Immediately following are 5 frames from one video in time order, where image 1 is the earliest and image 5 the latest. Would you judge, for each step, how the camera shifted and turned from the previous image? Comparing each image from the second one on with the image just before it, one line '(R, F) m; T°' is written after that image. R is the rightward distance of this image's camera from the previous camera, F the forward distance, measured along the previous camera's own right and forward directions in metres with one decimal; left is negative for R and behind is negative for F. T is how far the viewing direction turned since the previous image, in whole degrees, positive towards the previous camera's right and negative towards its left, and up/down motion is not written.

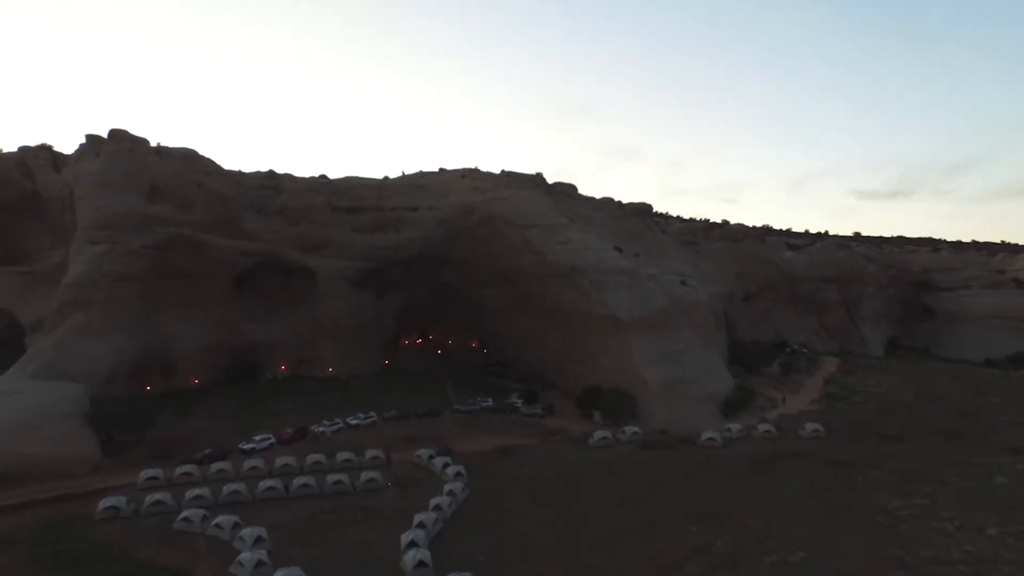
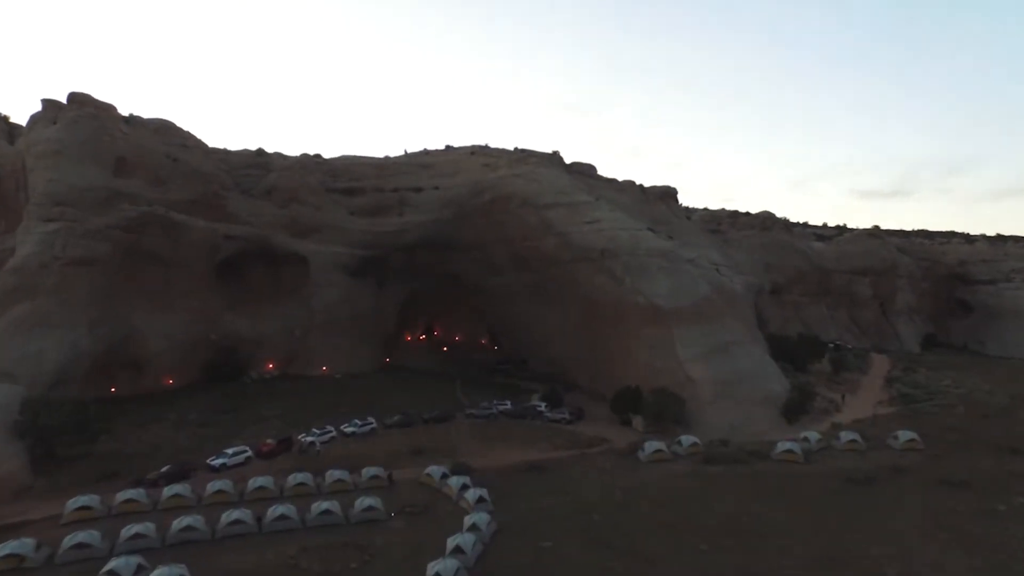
(-1.2, +5.6) m; 0°
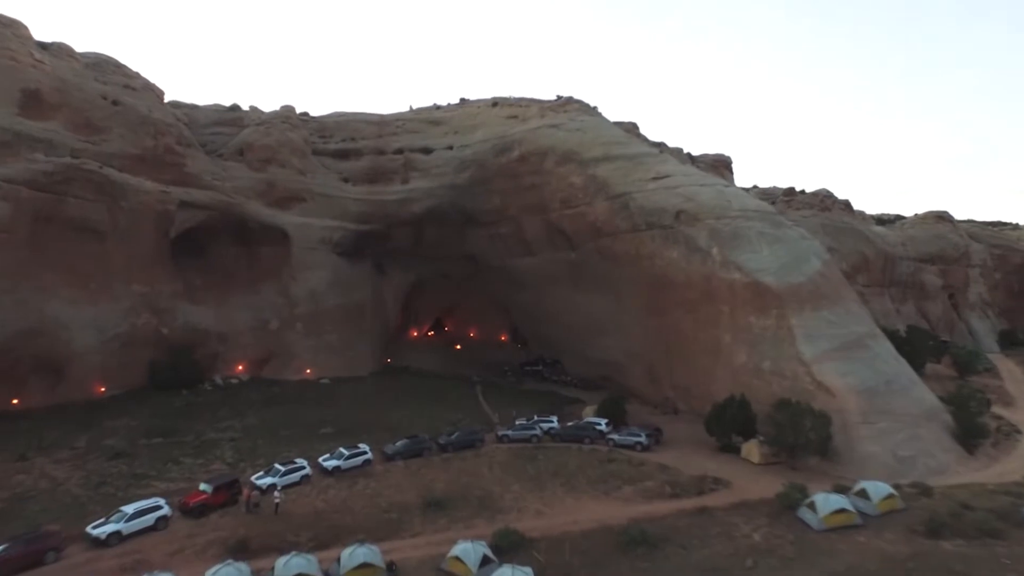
(-1.9, +9.6) m; 0°
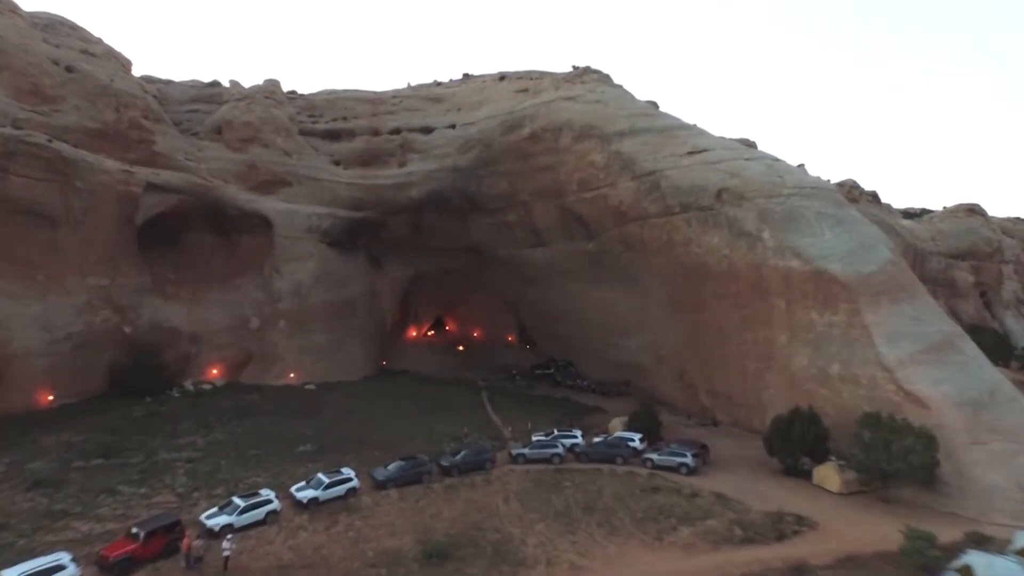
(-0.6, +4.1) m; 0°
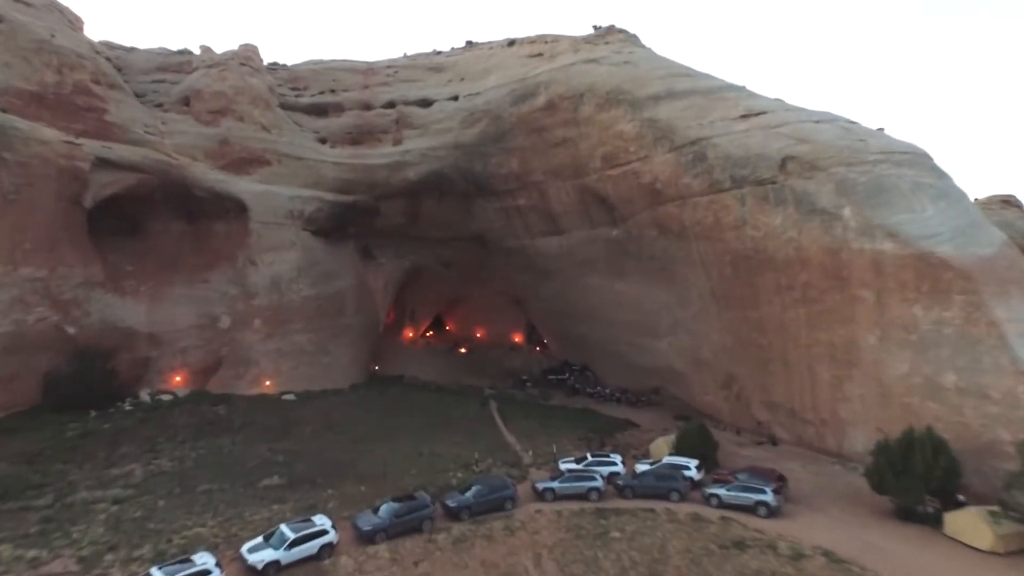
(-0.7, +4.5) m; 0°
